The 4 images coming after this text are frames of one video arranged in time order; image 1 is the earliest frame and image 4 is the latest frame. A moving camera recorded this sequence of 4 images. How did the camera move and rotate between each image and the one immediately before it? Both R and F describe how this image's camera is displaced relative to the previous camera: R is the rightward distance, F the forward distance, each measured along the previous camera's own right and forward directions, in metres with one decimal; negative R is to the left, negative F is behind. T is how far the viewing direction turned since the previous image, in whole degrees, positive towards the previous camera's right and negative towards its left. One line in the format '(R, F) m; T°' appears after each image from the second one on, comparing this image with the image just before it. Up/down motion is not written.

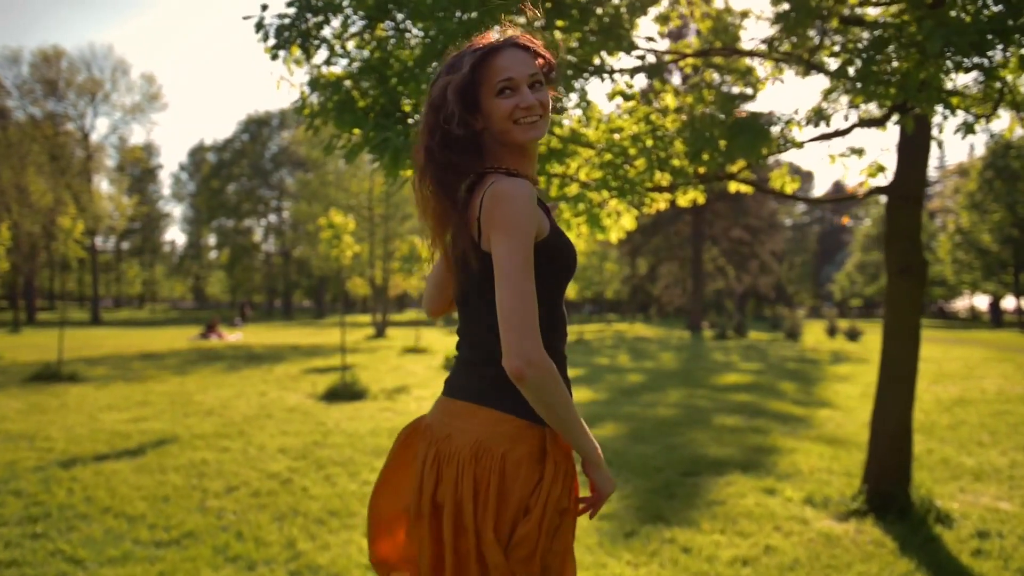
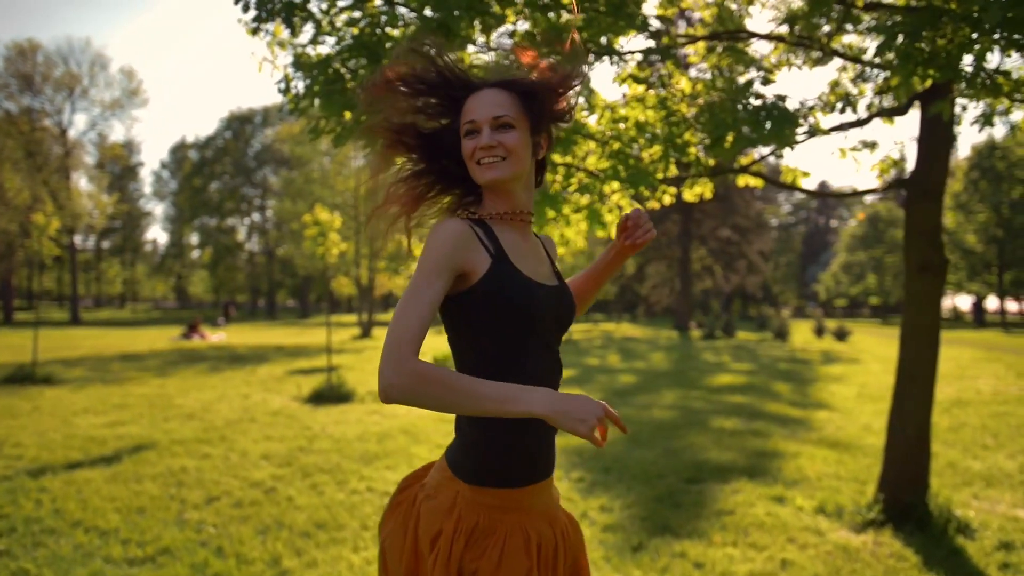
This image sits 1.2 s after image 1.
(-0.1, +0.4) m; +1°
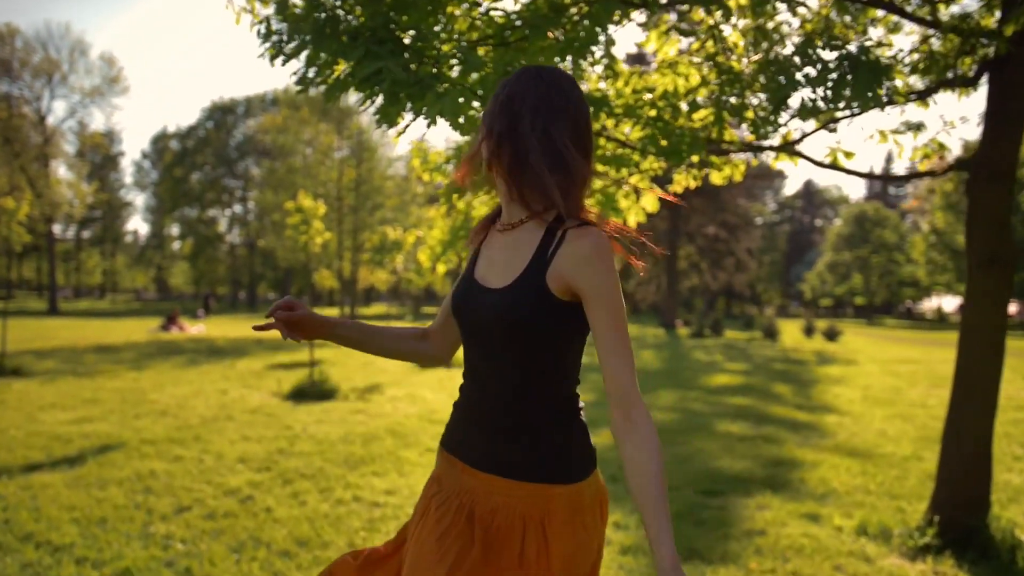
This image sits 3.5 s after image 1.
(-0.2, +0.7) m; +1°
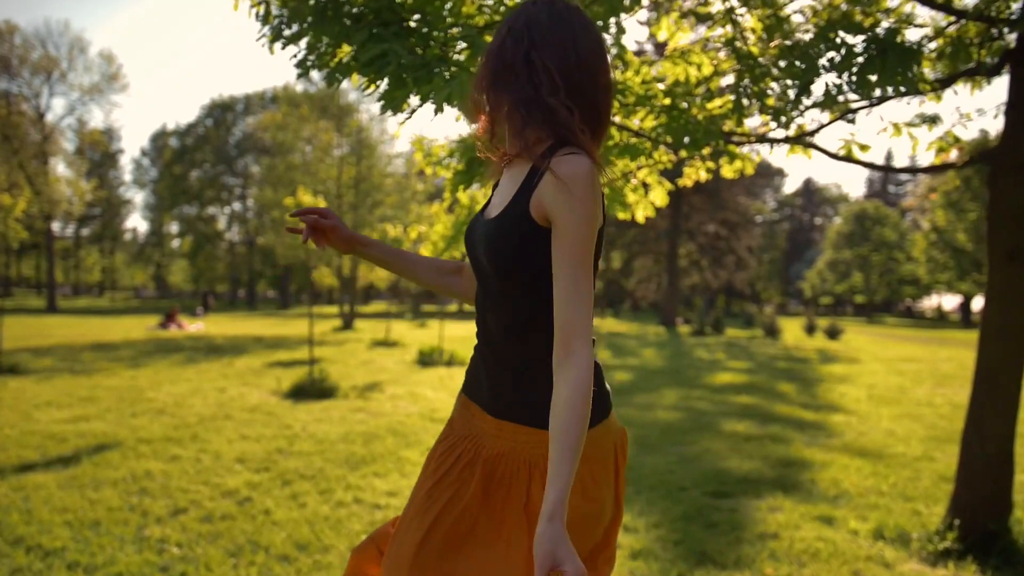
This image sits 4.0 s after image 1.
(0.0, +0.2) m; 0°
